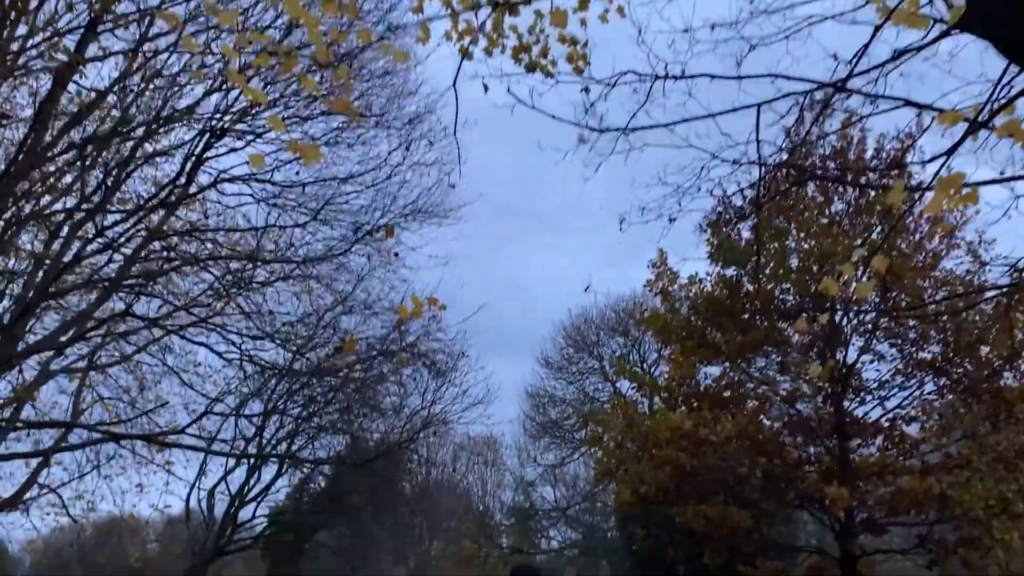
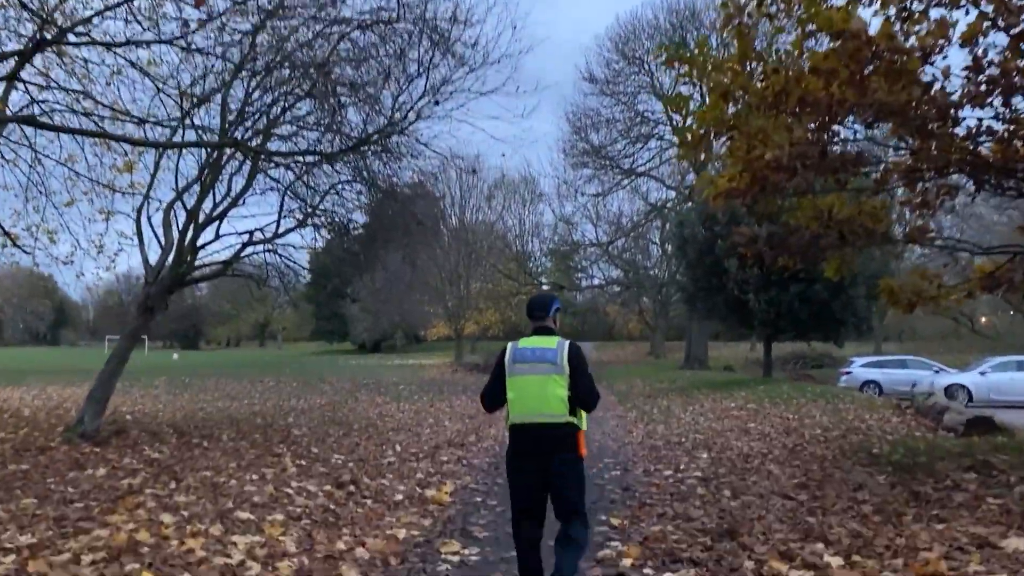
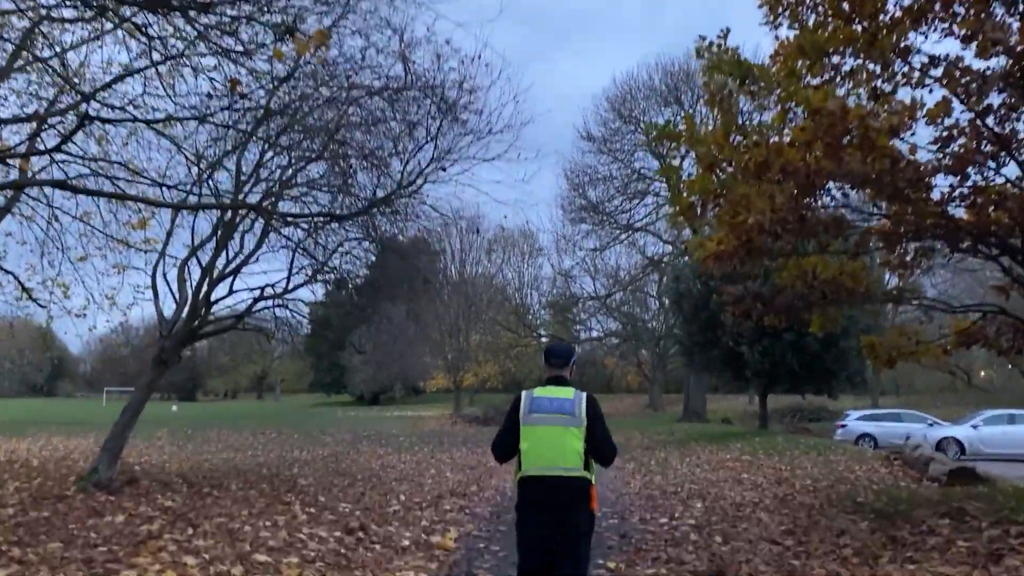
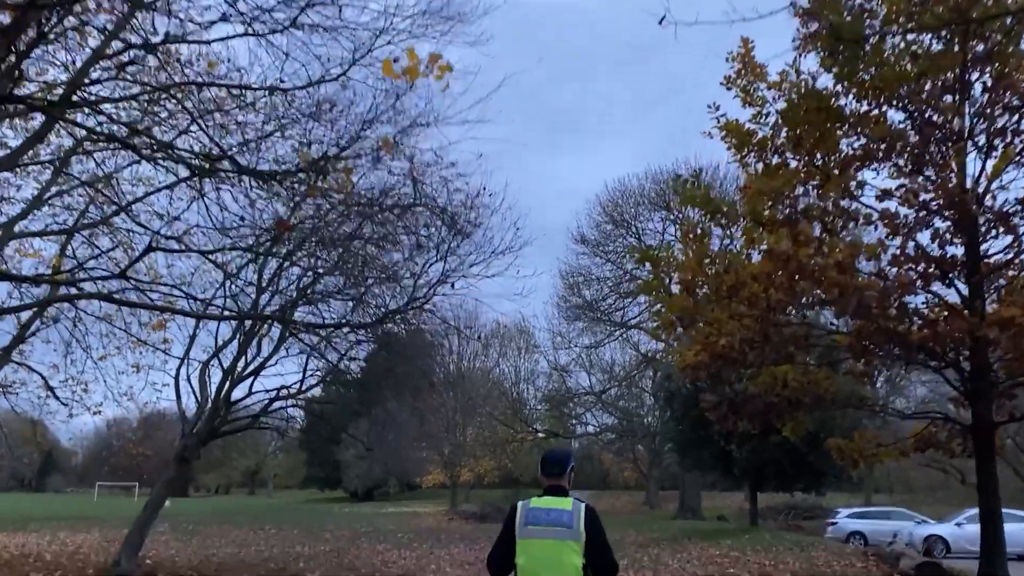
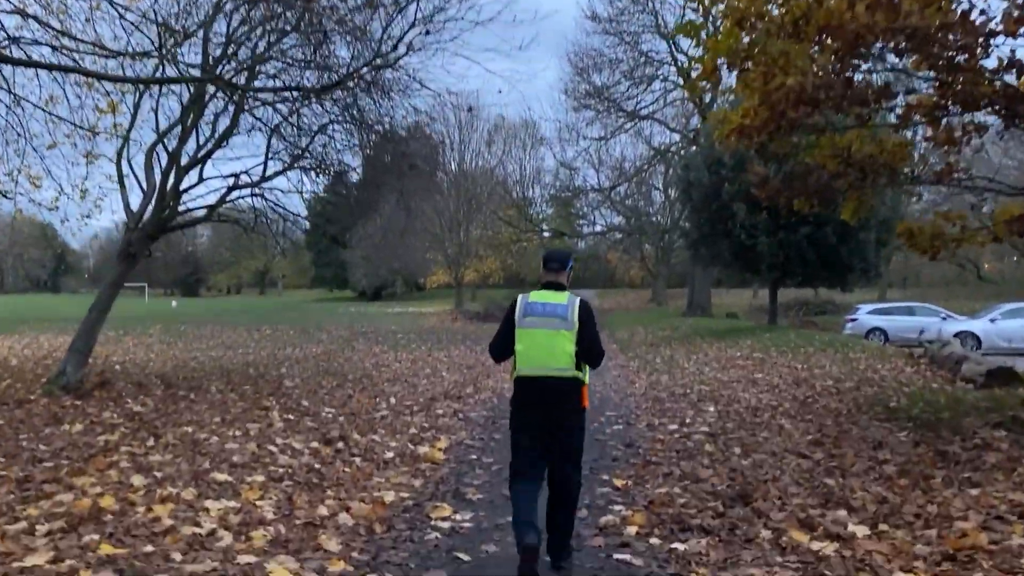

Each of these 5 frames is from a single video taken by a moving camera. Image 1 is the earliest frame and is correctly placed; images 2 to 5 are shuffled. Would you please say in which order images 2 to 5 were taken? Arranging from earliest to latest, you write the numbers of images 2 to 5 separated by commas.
4, 3, 2, 5
